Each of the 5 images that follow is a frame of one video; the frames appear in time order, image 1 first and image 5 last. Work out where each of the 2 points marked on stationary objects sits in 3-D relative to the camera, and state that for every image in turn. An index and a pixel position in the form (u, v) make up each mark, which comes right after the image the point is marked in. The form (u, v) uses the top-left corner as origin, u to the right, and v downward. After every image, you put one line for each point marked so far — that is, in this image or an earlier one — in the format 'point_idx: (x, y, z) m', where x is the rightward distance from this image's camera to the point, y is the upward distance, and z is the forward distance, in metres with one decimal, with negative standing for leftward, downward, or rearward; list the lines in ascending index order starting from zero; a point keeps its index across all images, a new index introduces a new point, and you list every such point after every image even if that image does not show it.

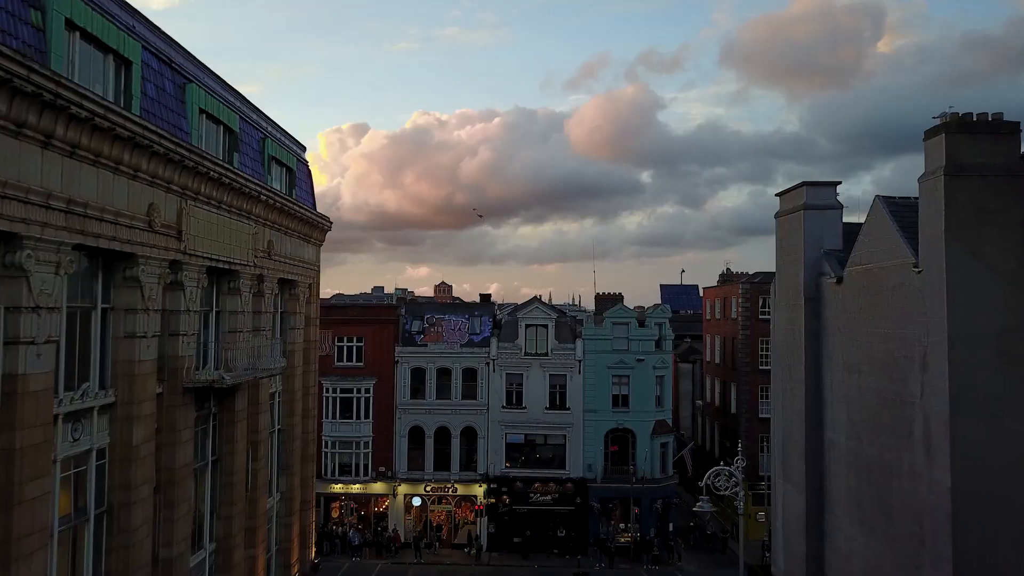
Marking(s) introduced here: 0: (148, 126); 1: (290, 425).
0: (-6.1, +2.7, +11.1) m
1: (-6.6, -4.1, +19.8) m
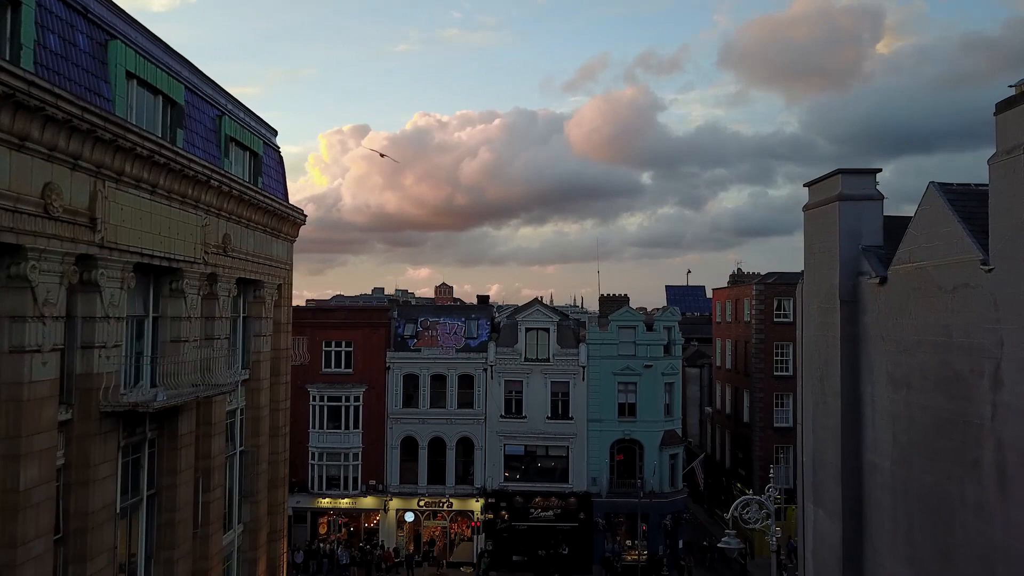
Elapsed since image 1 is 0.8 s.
0: (-6.2, +2.7, +8.6) m
1: (-6.7, -4.1, +17.3) m
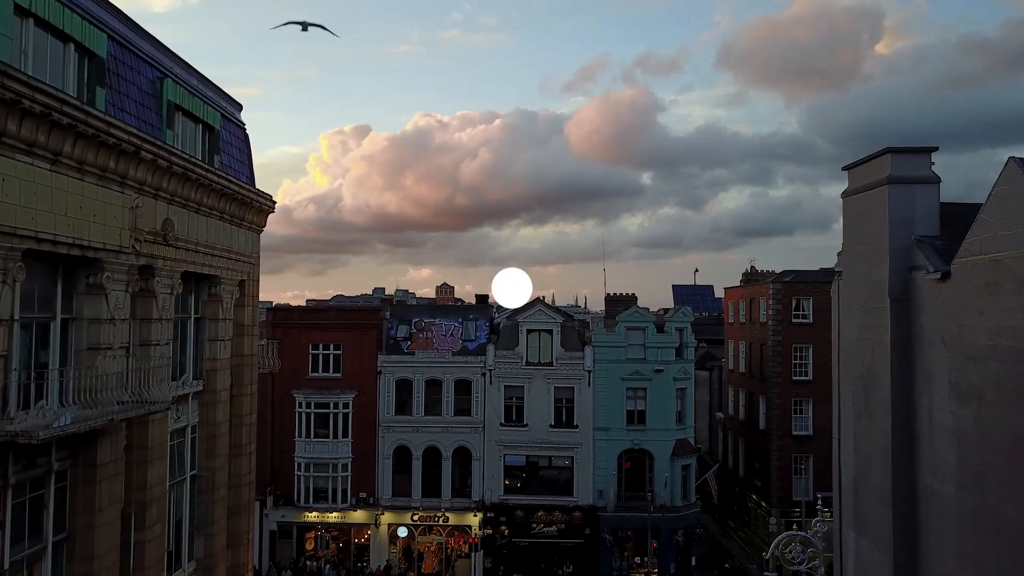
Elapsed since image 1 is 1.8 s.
0: (-6.3, +2.8, +6.1) m
1: (-6.7, -4.0, +14.8) m
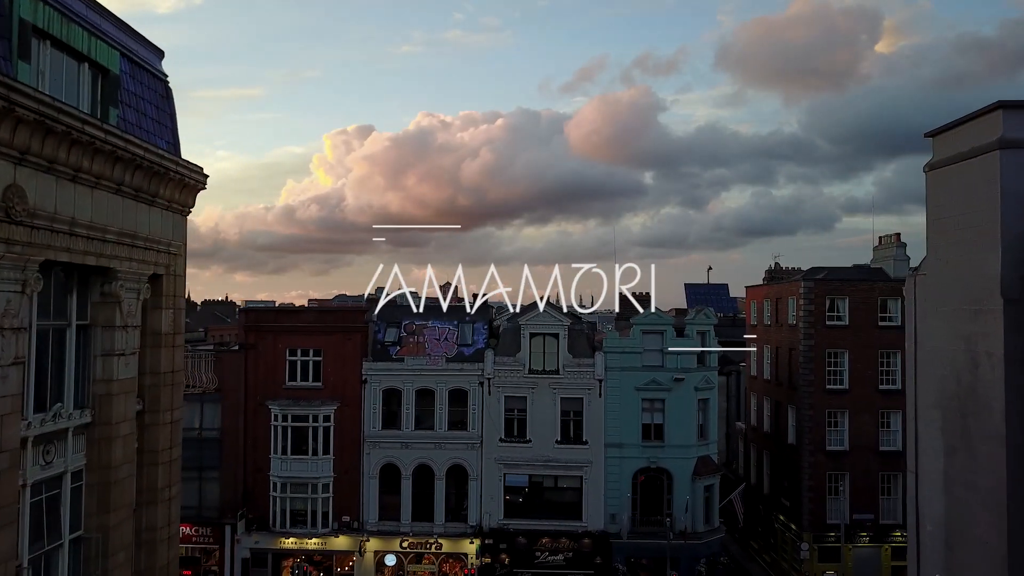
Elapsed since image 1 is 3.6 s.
0: (-6.4, +2.8, +2.4) m
1: (-6.8, -4.0, +11.0) m
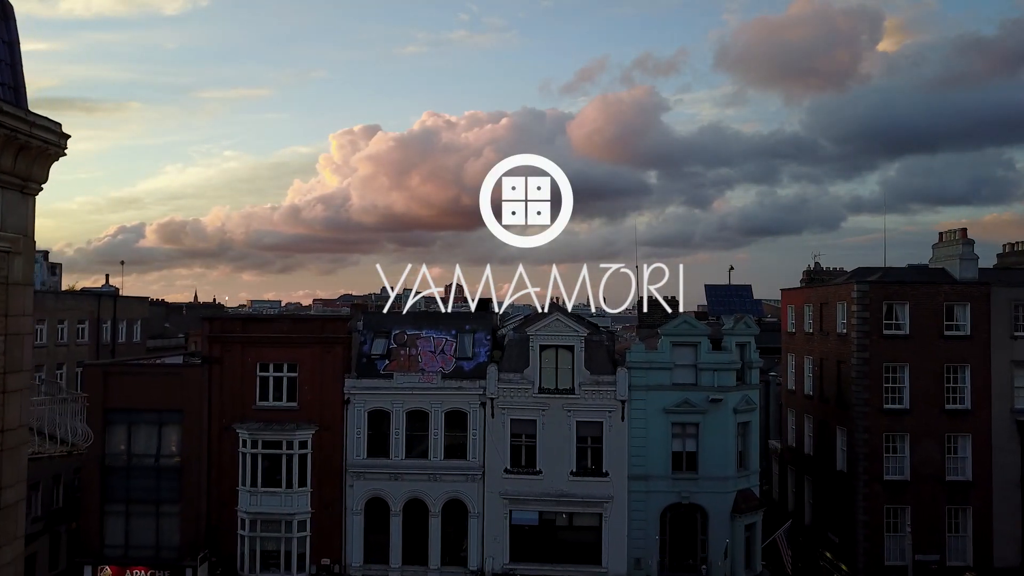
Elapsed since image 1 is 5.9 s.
0: (-6.3, +2.6, -2.1) m
1: (-6.7, -4.2, +6.6) m
